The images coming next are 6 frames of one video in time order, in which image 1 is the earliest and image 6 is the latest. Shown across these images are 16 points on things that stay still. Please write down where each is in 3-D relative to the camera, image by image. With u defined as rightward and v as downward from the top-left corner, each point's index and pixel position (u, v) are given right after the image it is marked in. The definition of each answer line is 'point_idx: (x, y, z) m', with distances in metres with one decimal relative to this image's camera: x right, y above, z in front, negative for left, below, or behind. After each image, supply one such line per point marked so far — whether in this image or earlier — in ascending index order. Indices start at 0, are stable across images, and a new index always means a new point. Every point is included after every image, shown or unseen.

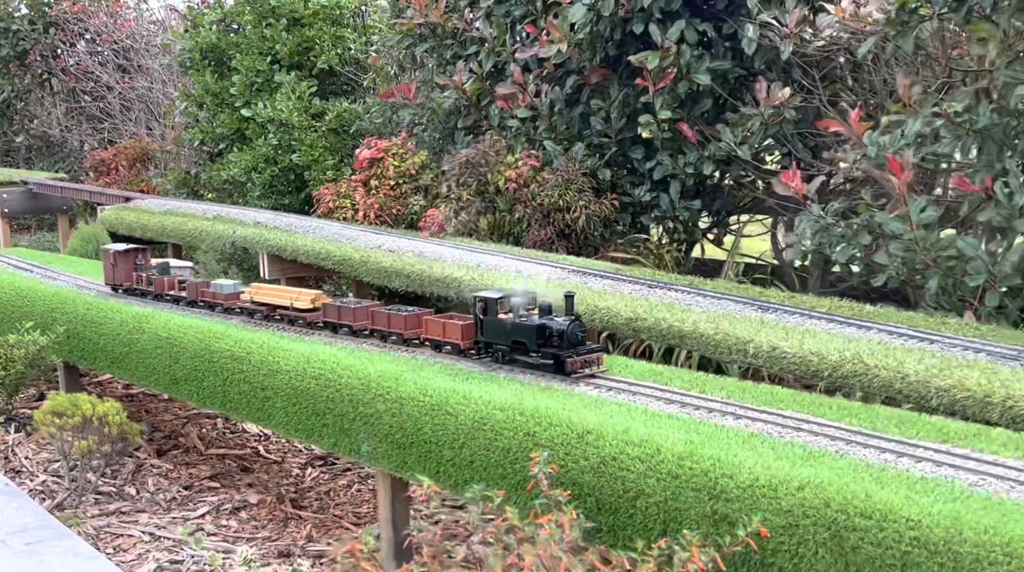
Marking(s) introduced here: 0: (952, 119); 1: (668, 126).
0: (+3.7, +1.4, +10.1) m
1: (+1.8, +1.8, +13.3) m
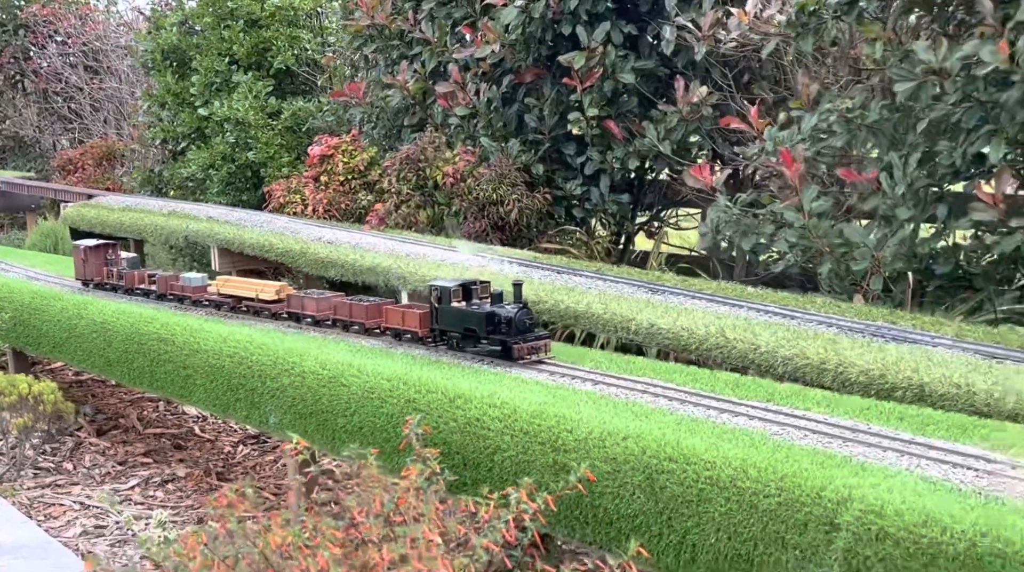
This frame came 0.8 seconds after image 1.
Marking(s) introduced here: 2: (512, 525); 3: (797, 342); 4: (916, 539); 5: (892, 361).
0: (+3.0, +1.5, +10.7) m
1: (+1.0, +1.9, +13.9) m
2: (+0.1, -1.1, +5.3) m
3: (+1.7, -0.3, +7.3) m
4: (+1.5, -0.9, +4.4) m
5: (+2.1, -0.4, +6.8) m
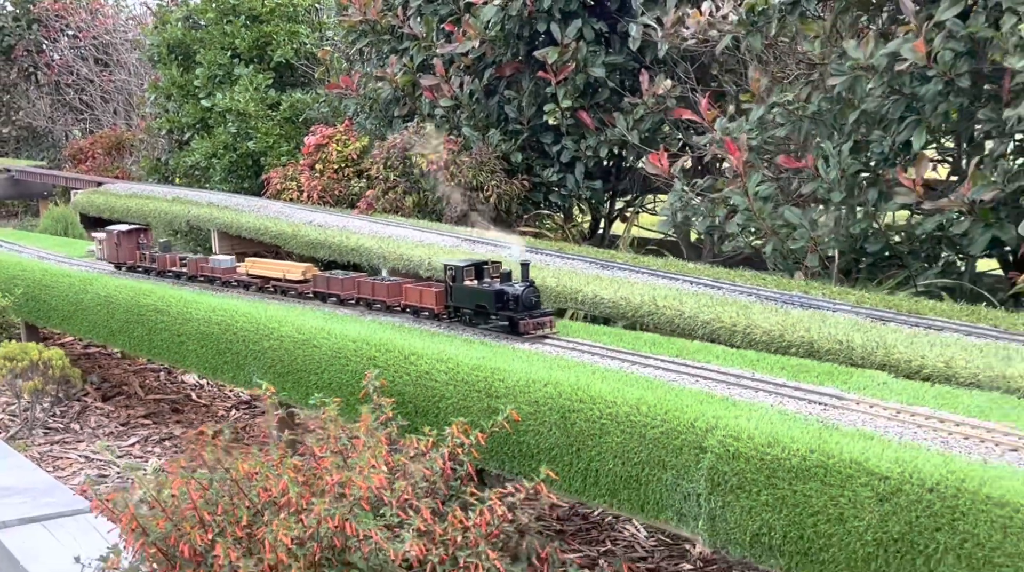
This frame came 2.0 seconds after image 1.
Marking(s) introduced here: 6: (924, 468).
0: (+2.7, +1.7, +11.6) m
1: (+0.7, +2.1, +14.9) m
2: (-0.3, -0.9, +6.2) m
3: (+1.4, -0.2, +8.3) m
4: (+1.1, -0.7, +5.3) m
5: (+1.8, -0.2, +7.7) m
6: (+1.7, -0.7, +4.8) m
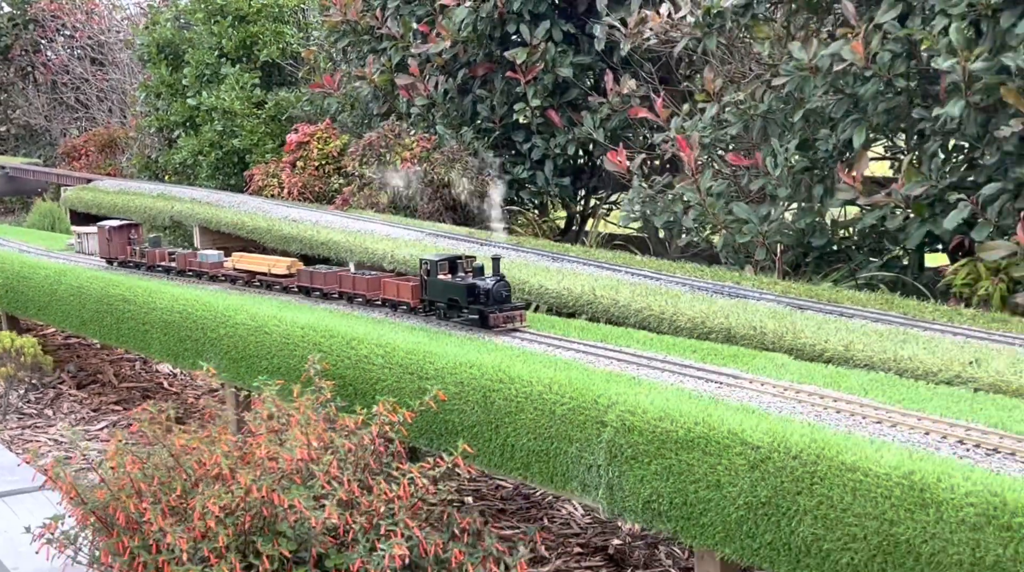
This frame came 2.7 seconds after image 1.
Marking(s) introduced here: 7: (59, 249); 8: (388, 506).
0: (+2.3, +1.8, +12.0) m
1: (+0.4, +2.2, +15.3) m
2: (-0.7, -0.8, +6.6) m
3: (+0.9, -0.1, +8.7) m
4: (+0.7, -0.7, +5.7) m
5: (+1.3, -0.2, +8.1) m
6: (+1.2, -0.6, +5.2) m
7: (-5.4, +0.4, +14.3) m
8: (-0.7, -1.2, +6.4) m
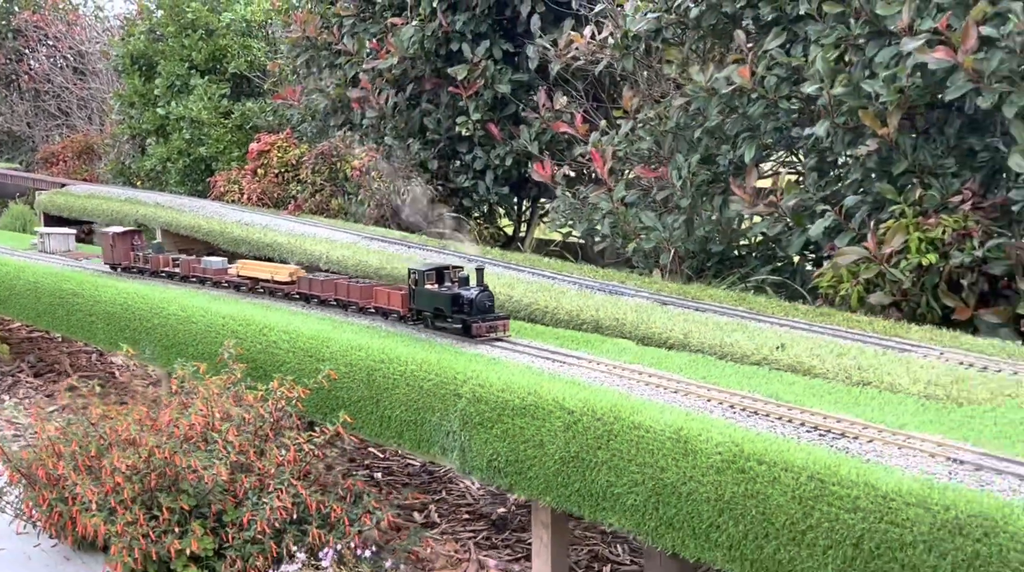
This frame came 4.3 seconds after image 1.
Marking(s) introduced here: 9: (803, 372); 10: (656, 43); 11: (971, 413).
0: (+1.5, +1.8, +13.0) m
1: (-0.4, +2.2, +16.3) m
2: (-1.5, -0.8, +7.6) m
3: (+0.2, -0.1, +9.6) m
4: (-0.1, -0.6, +6.7) m
5: (+0.6, -0.1, +9.1) m
6: (+0.5, -0.6, +6.2) m
7: (-6.2, +0.5, +15.2) m
8: (-1.4, -1.1, +7.4) m
9: (+1.6, -0.5, +6.8) m
10: (+1.6, +2.7, +13.2) m
11: (+2.2, -0.6, +5.8) m
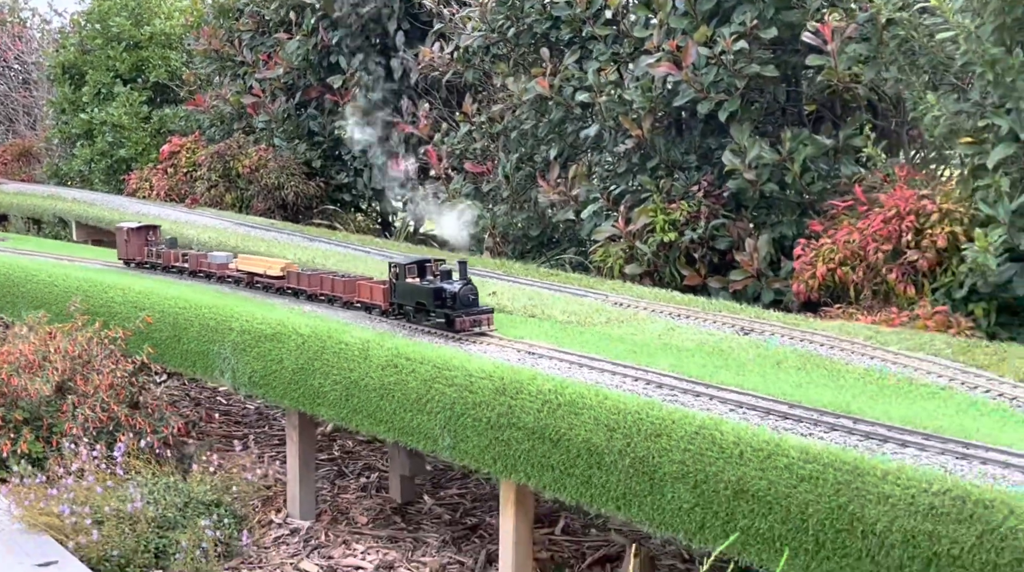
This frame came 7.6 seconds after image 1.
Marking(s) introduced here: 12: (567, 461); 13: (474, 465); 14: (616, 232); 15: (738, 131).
0: (-0.4, +2.0, +15.1) m
1: (-2.4, +2.4, +18.3) m
2: (-3.3, -0.5, +9.6) m
3: (-1.6, +0.2, +11.7) m
4: (-1.8, -0.3, +8.7) m
5: (-1.2, +0.1, +11.1) m
6: (-1.3, -0.3, +8.2) m
7: (-8.1, +0.7, +17.1) m
8: (-3.2, -0.8, +9.3) m
9: (-0.1, -0.2, +8.8) m
10: (-0.3, +2.9, +15.3) m
11: (+0.5, -0.3, +7.9) m
12: (+0.3, -1.0, +6.6) m
13: (-0.2, -1.0, +6.8) m
14: (+1.1, +0.5, +11.9) m
15: (+2.1, +1.5, +11.3) m
